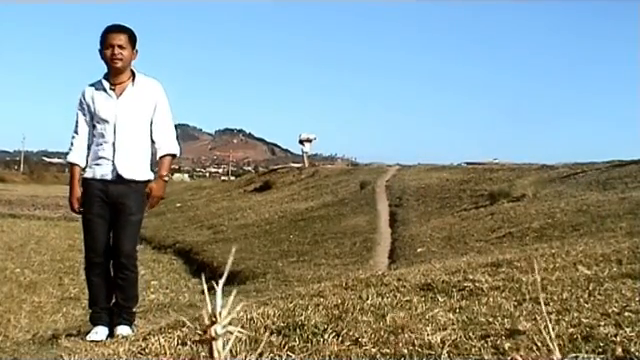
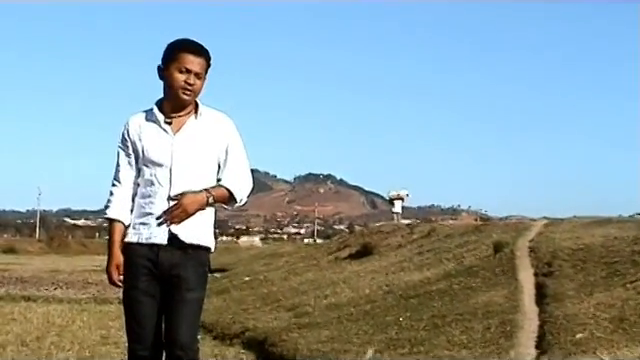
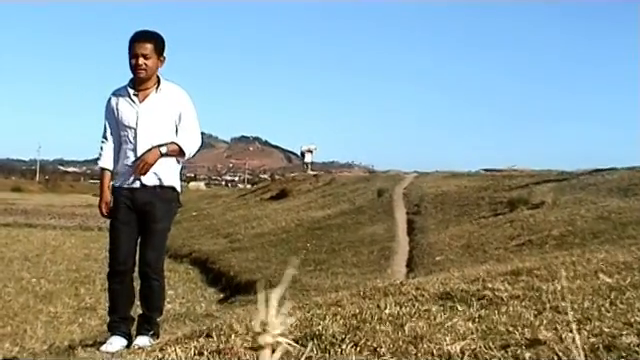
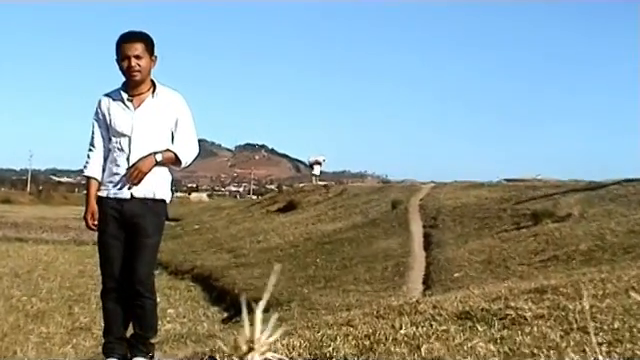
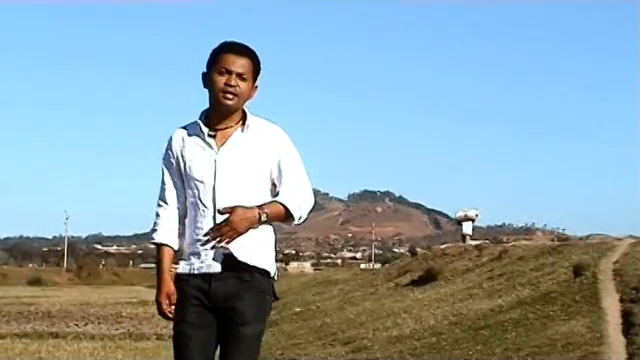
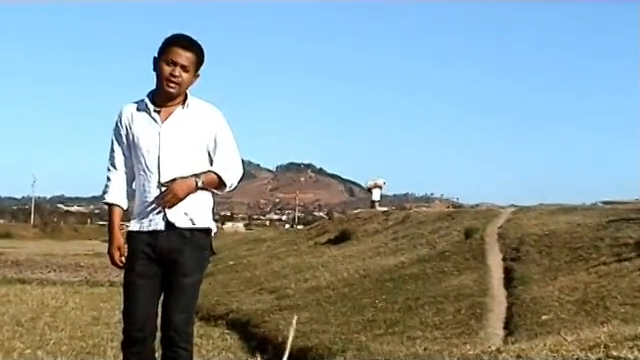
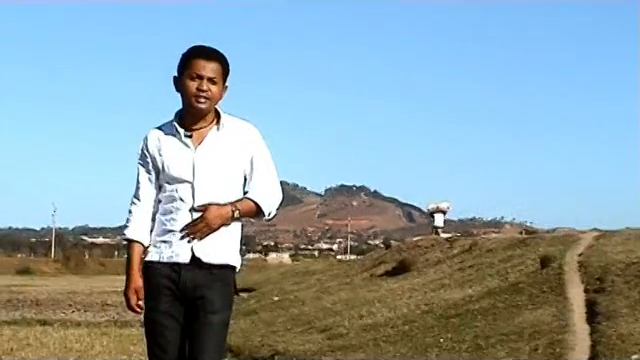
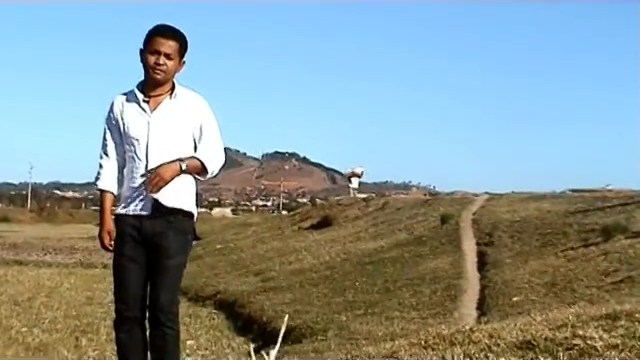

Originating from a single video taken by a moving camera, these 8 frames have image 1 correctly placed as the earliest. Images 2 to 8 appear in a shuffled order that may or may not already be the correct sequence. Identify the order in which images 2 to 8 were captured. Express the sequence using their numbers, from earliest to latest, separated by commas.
3, 4, 8, 6, 2, 7, 5
